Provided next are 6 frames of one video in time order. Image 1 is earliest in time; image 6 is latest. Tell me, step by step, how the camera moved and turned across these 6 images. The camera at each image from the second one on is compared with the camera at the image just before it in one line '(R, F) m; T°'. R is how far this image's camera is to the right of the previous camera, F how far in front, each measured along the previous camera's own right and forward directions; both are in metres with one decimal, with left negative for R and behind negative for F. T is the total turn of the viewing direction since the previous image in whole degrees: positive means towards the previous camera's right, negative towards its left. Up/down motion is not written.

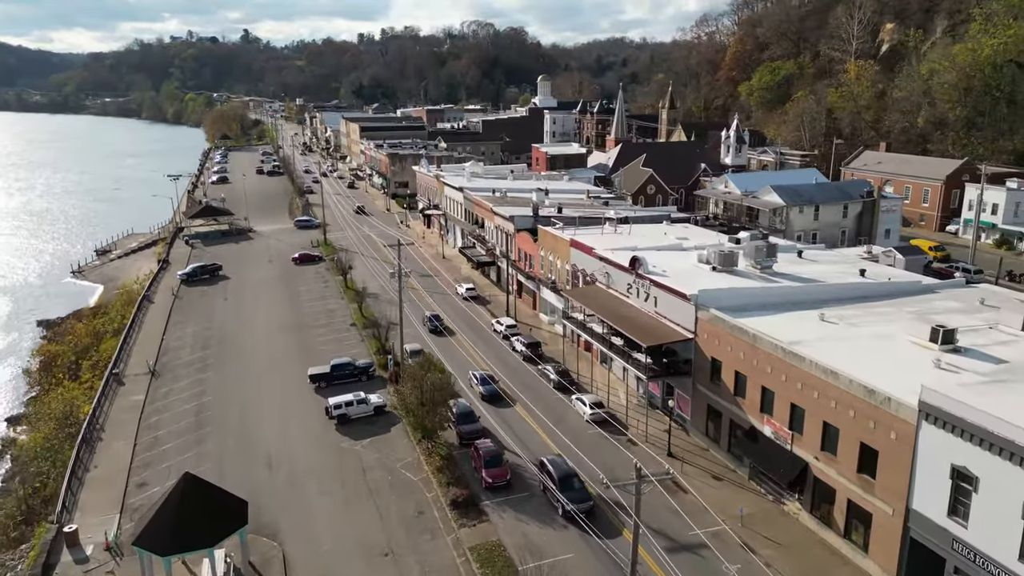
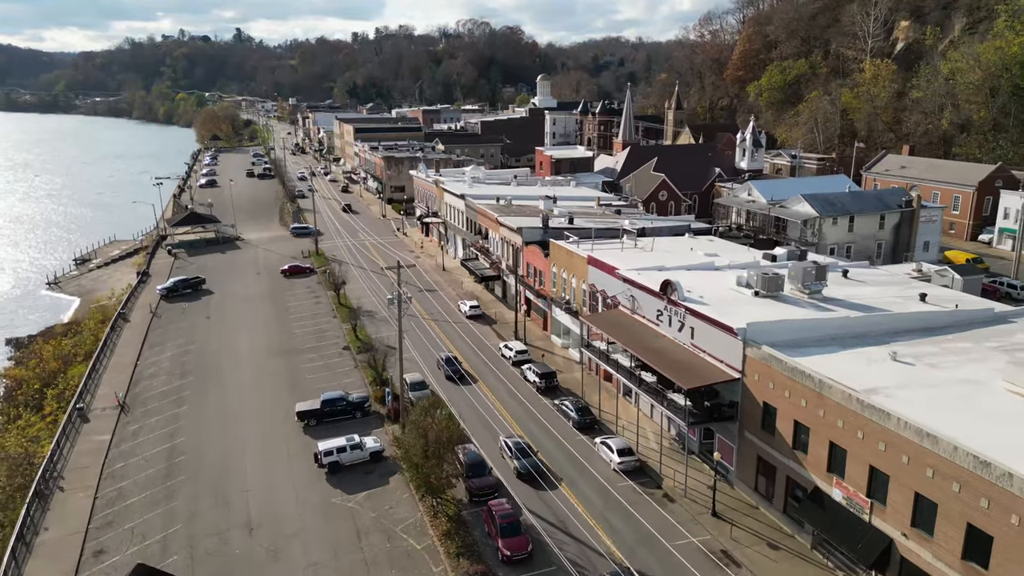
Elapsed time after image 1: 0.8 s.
(-0.9, +4.4) m; 0°
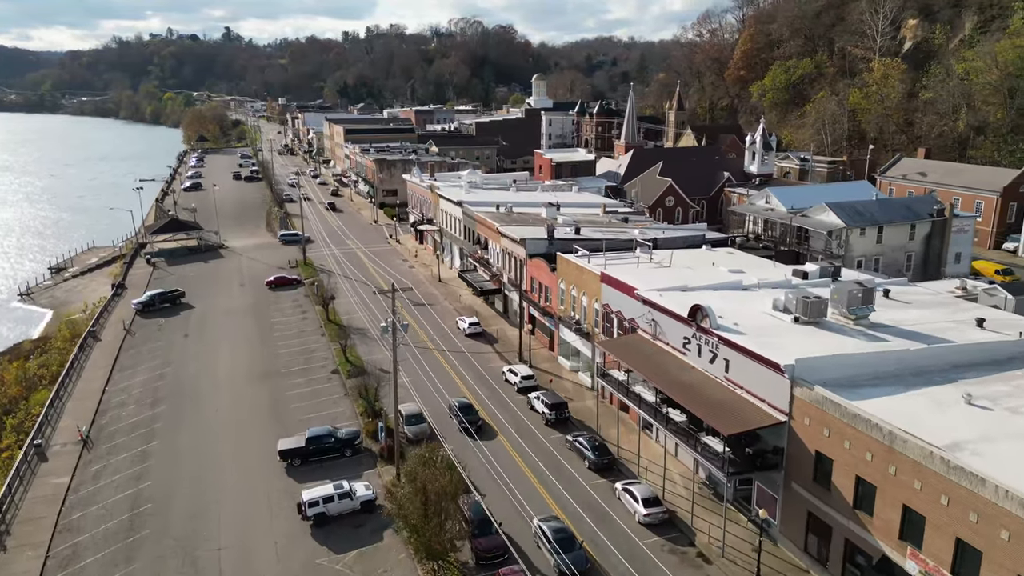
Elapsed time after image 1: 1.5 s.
(-0.7, +3.6) m; +1°
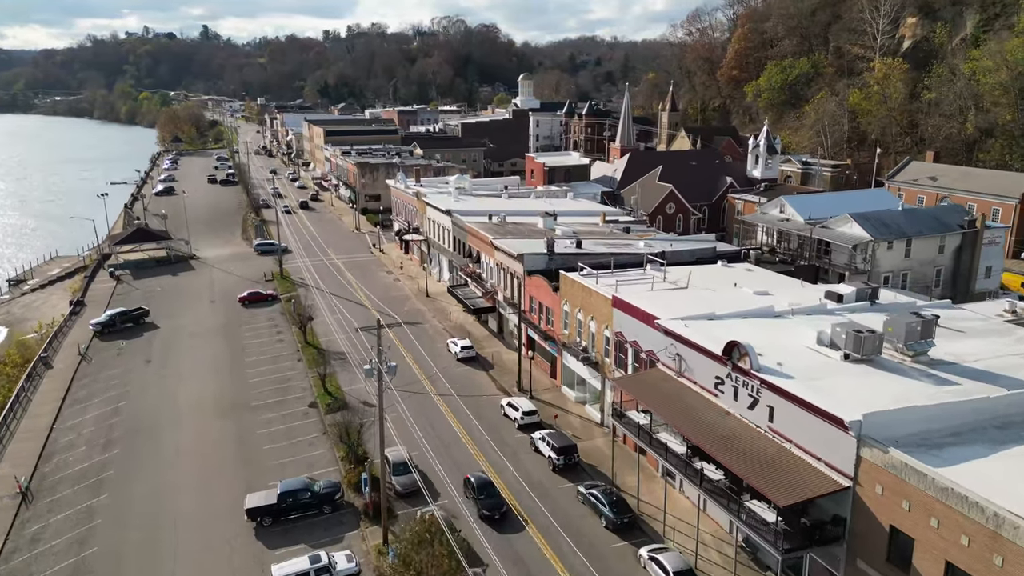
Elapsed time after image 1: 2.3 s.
(-0.8, +4.1) m; +1°
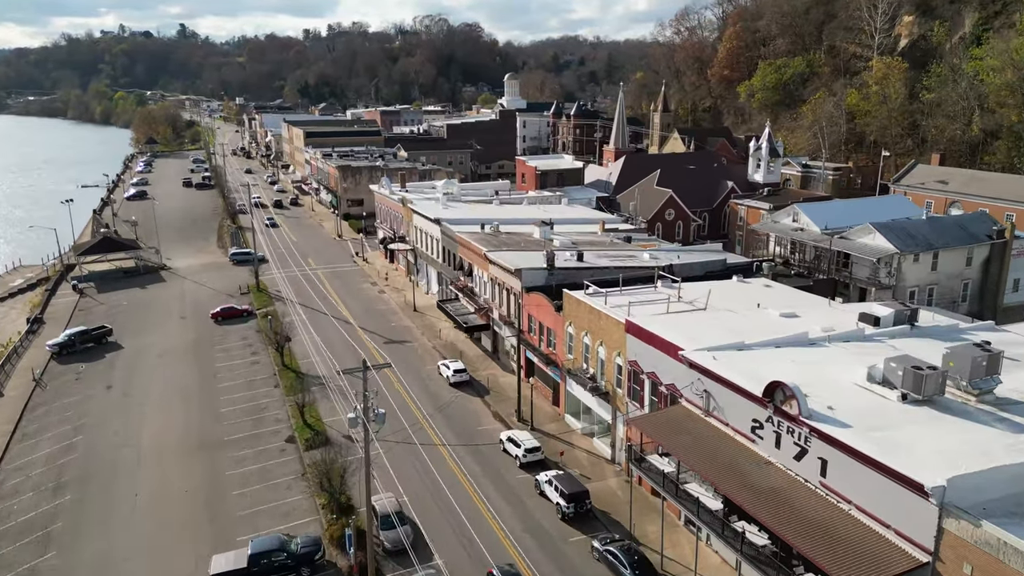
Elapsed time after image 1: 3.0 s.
(-0.7, +3.4) m; +1°
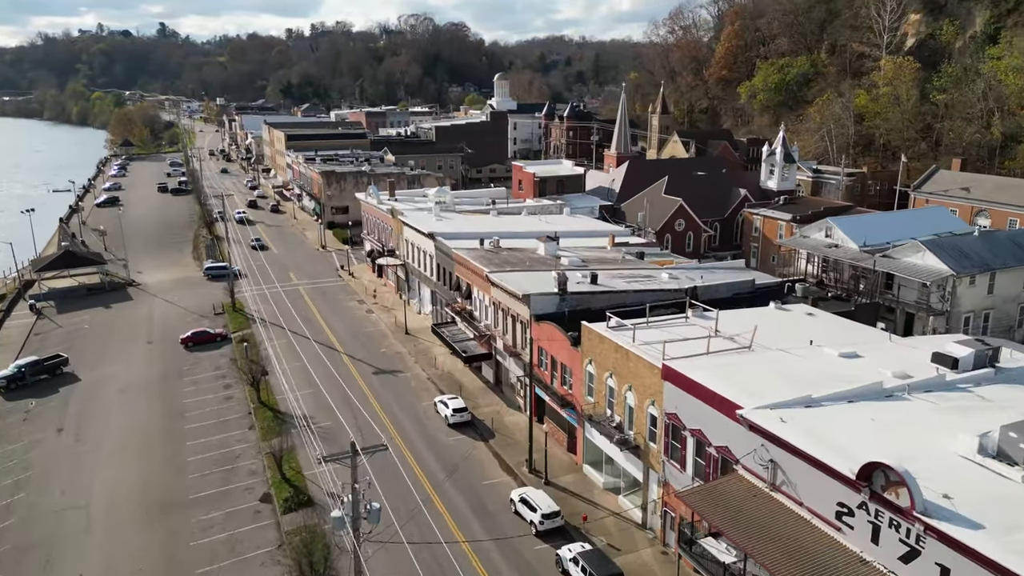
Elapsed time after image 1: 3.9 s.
(-1.0, +4.5) m; +1°
